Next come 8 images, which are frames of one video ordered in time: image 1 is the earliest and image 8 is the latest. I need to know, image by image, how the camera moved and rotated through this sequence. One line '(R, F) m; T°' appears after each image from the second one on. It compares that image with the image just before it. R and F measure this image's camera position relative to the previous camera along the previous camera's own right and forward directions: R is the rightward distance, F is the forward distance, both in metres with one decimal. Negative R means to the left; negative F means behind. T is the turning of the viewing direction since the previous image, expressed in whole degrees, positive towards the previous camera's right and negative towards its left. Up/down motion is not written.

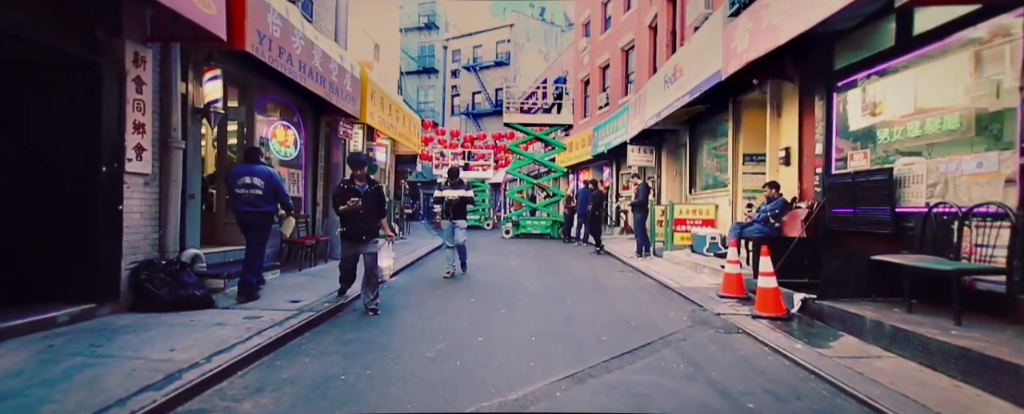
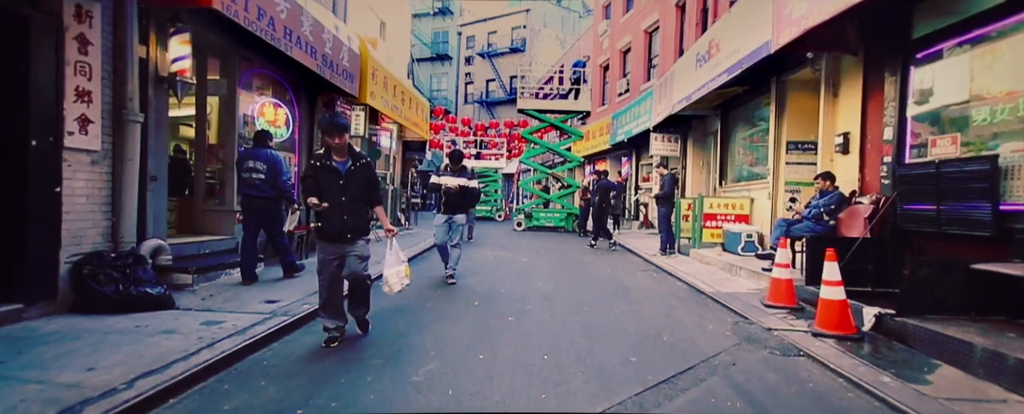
(0.0, +0.9) m; -2°
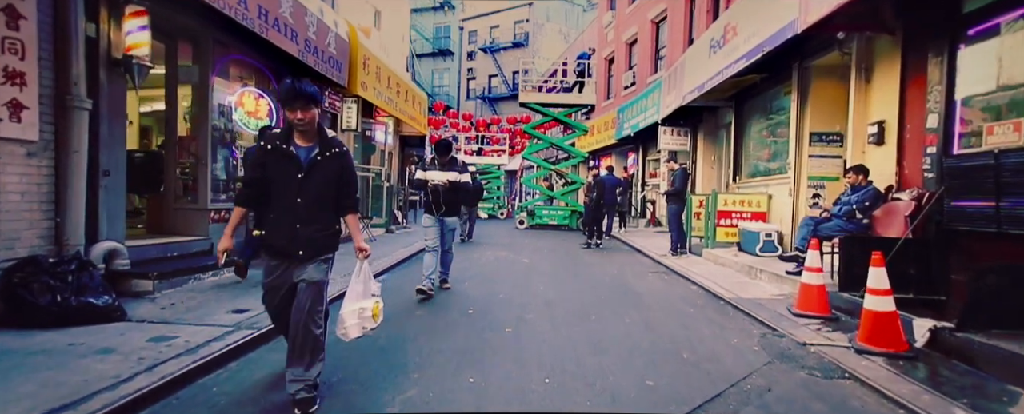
(+0.1, +0.6) m; 0°
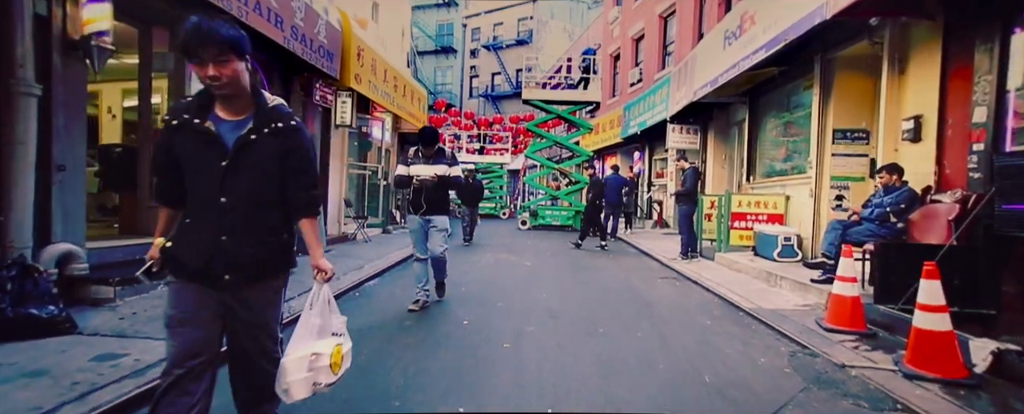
(0.0, +0.5) m; 0°
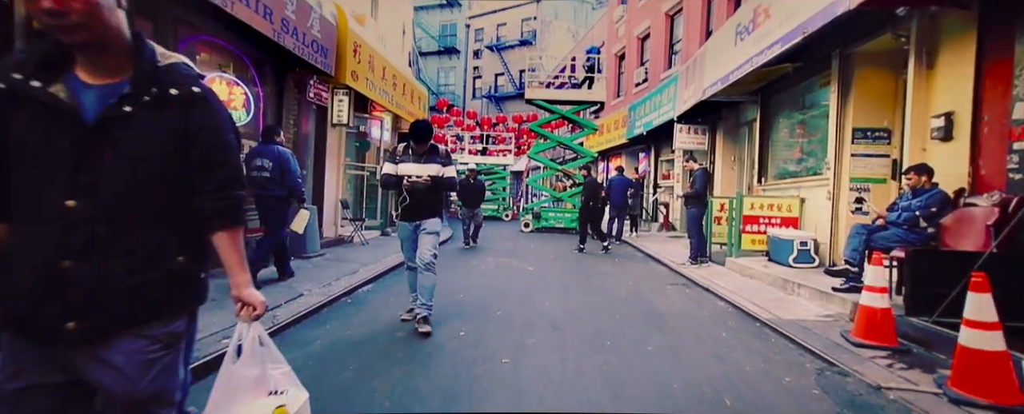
(0.0, +0.3) m; 0°
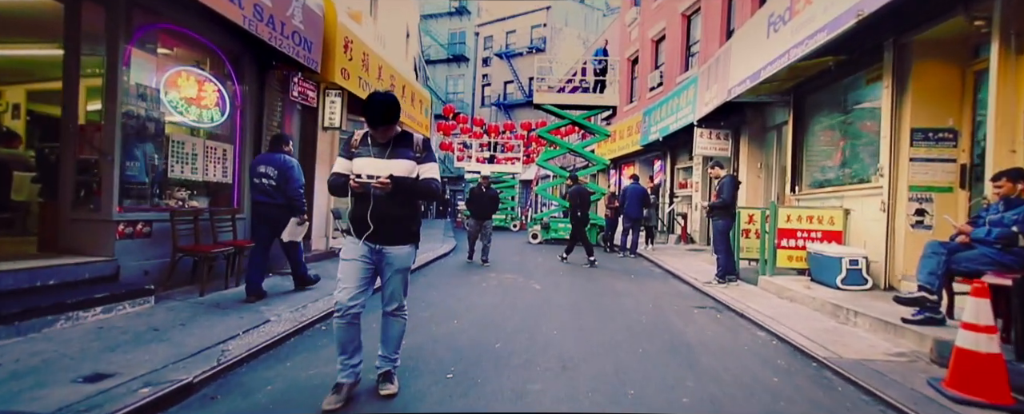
(+0.1, +0.8) m; -1°
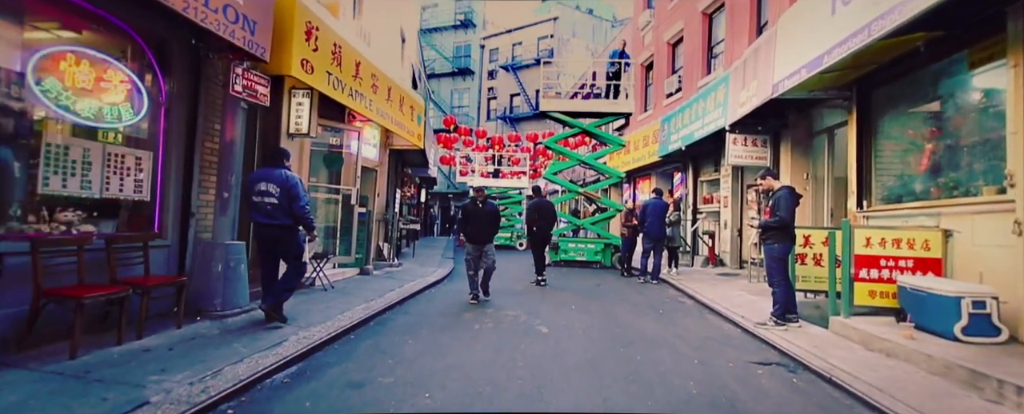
(+0.1, +1.5) m; -1°
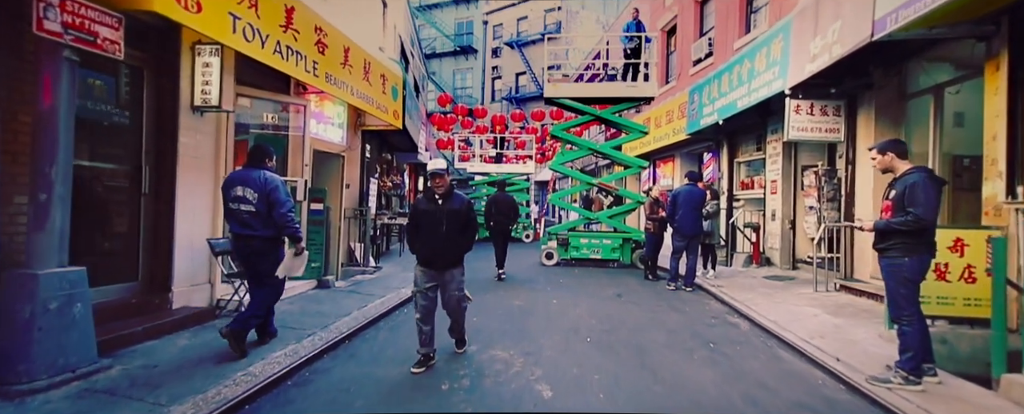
(+0.2, +2.1) m; -1°
